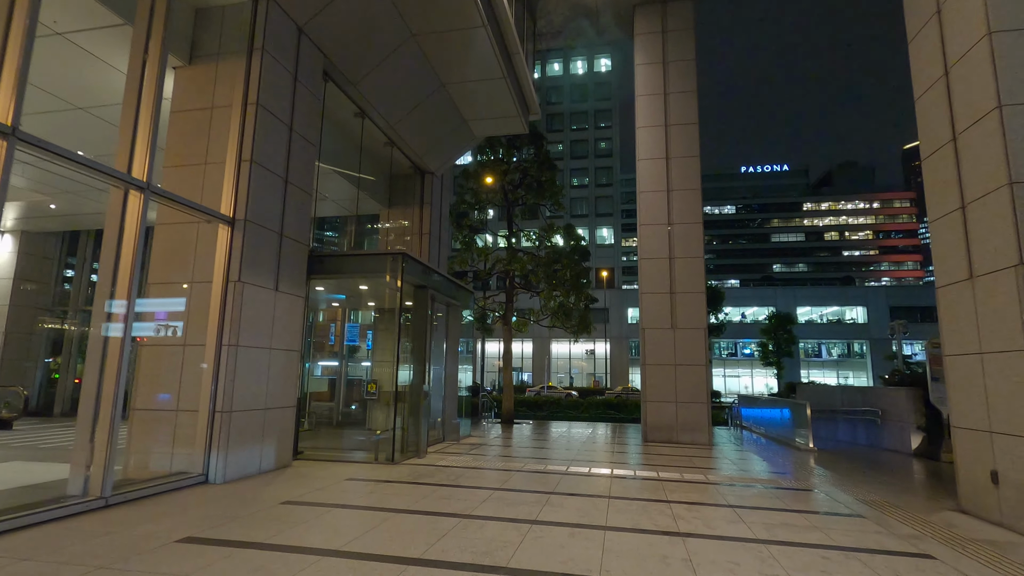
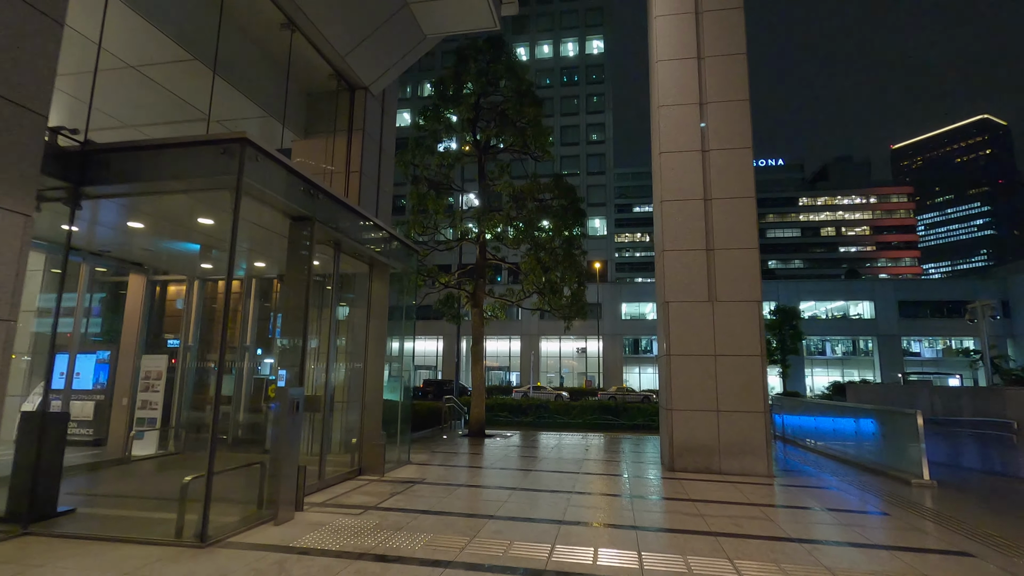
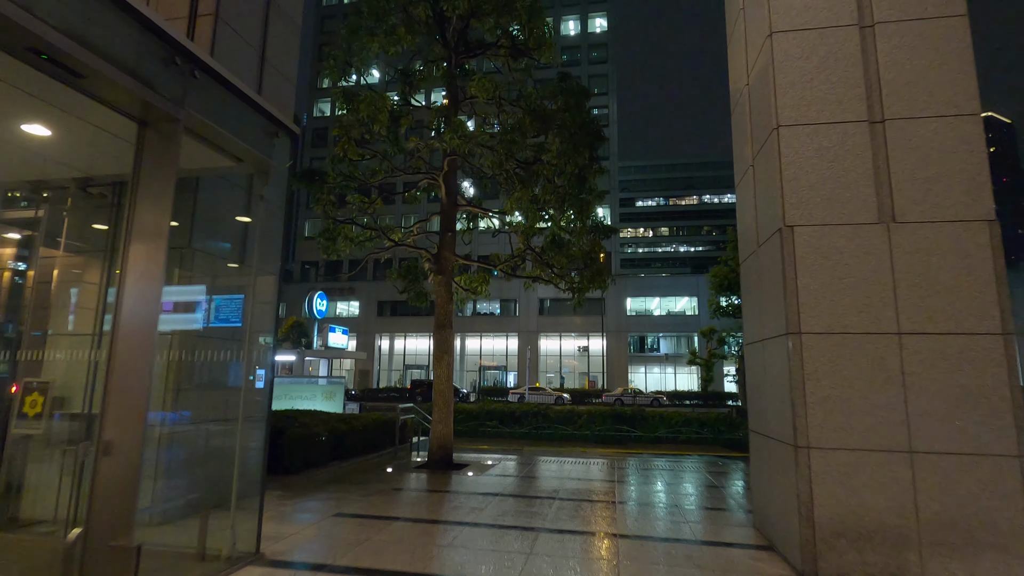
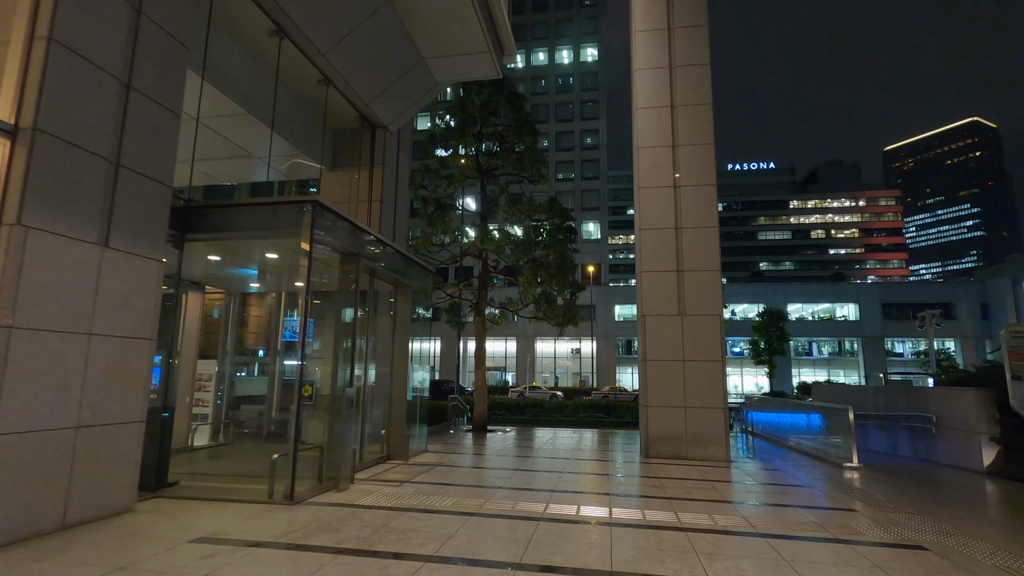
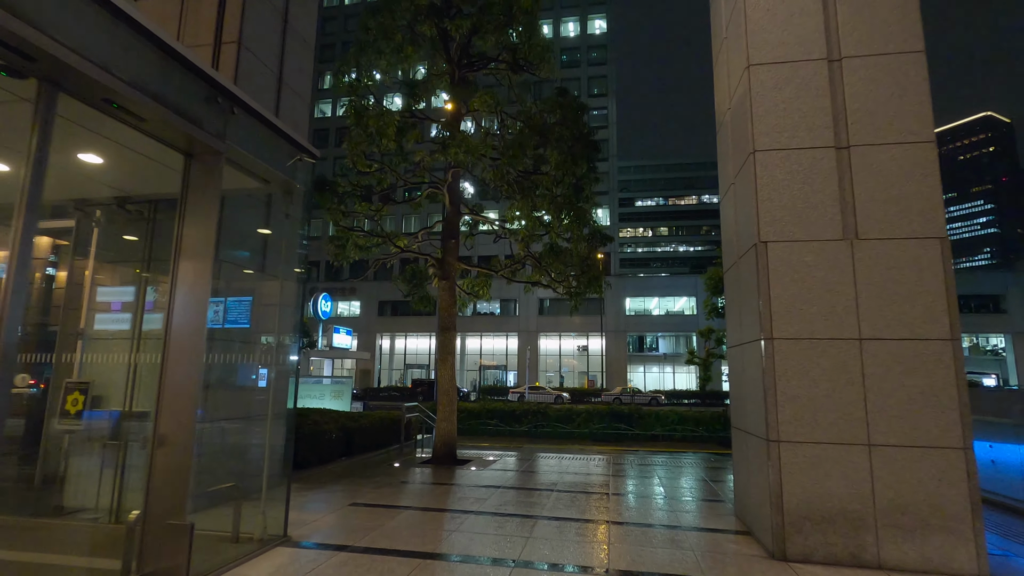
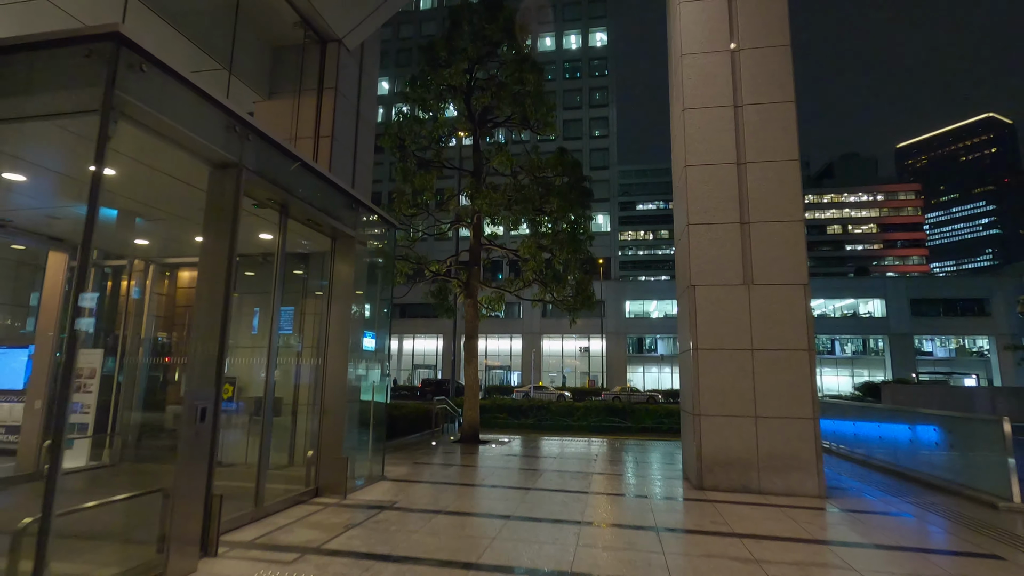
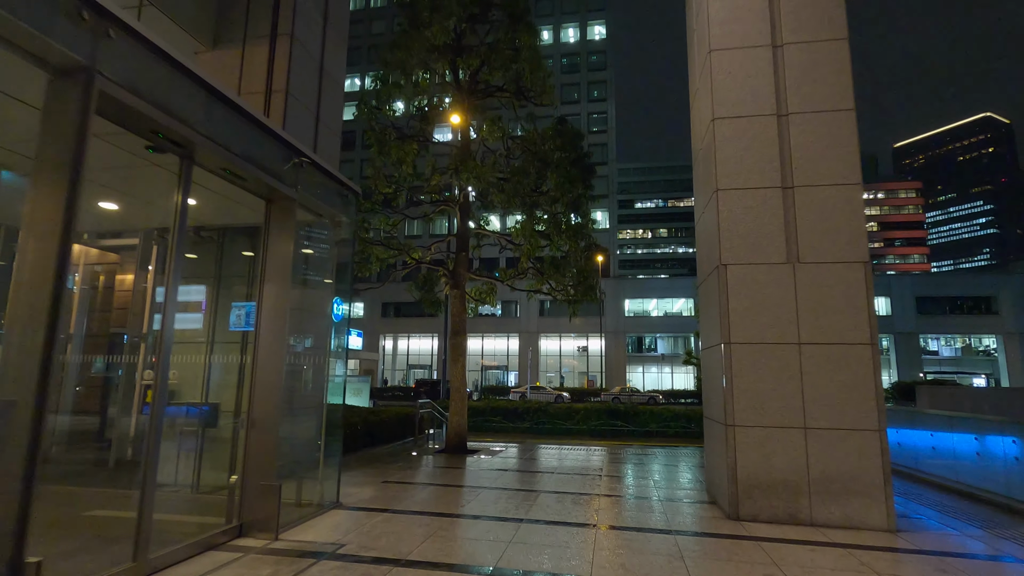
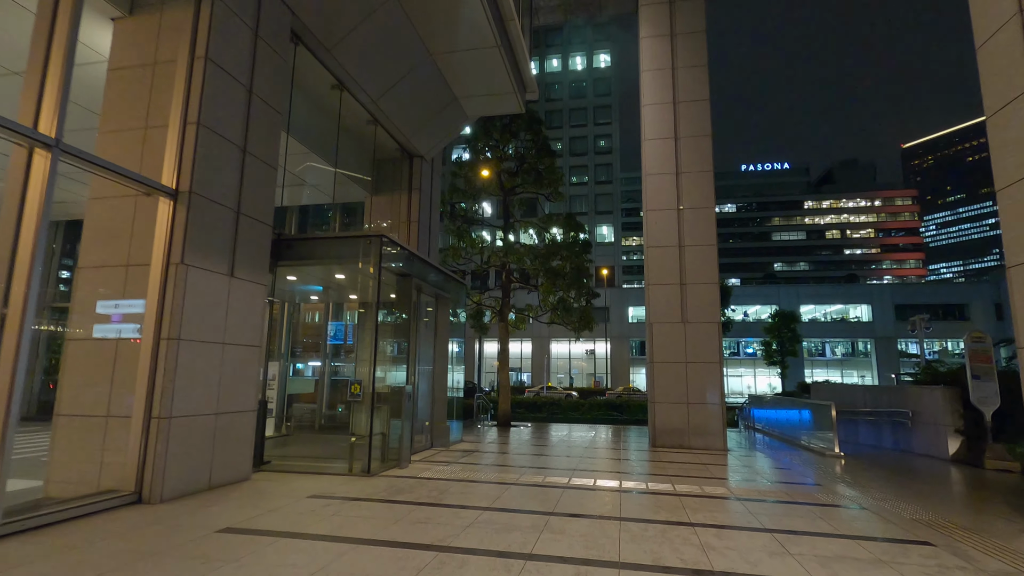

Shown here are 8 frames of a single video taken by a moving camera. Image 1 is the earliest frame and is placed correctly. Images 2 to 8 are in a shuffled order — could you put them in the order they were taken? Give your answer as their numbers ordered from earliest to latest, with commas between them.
8, 4, 2, 6, 7, 5, 3
